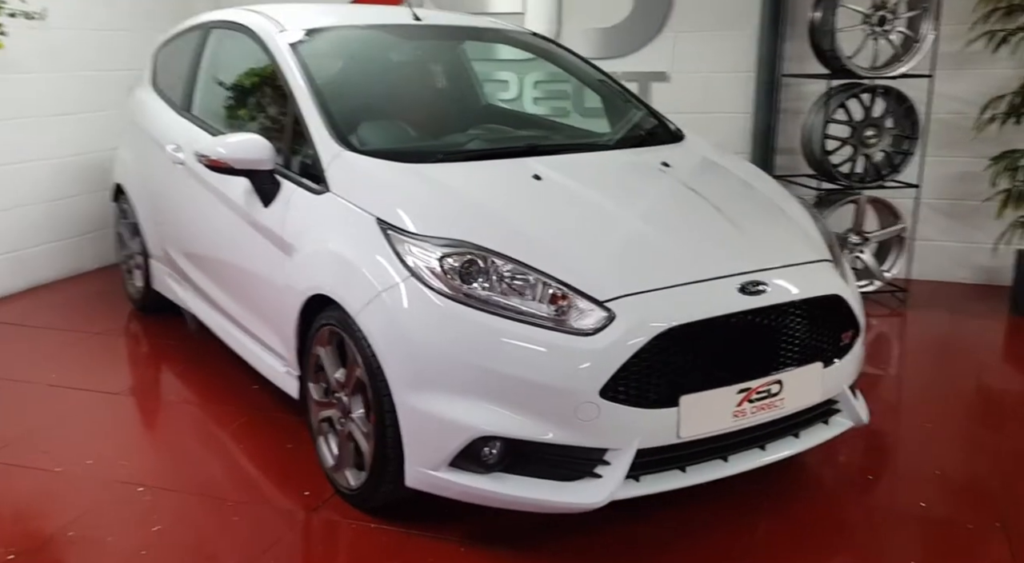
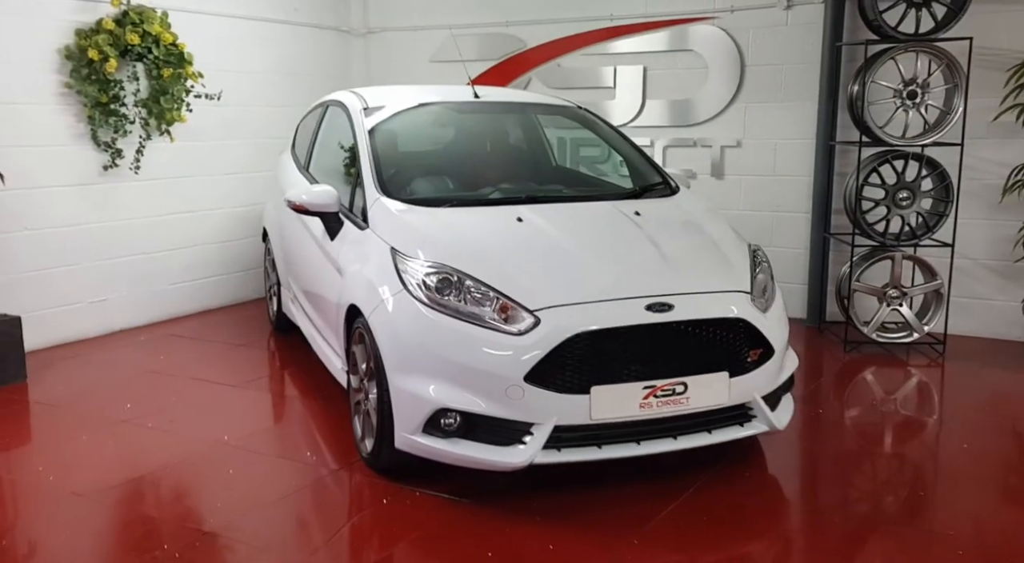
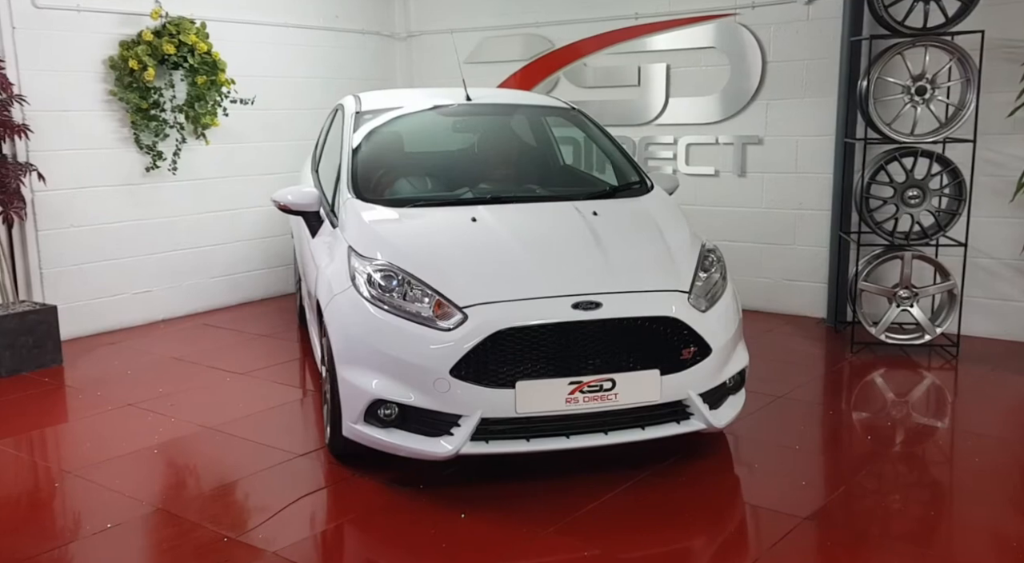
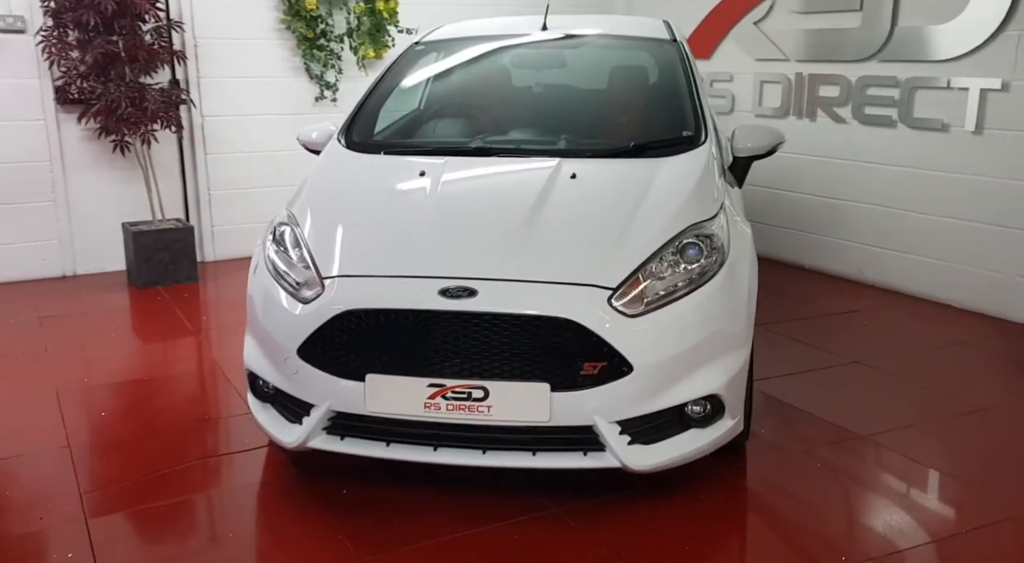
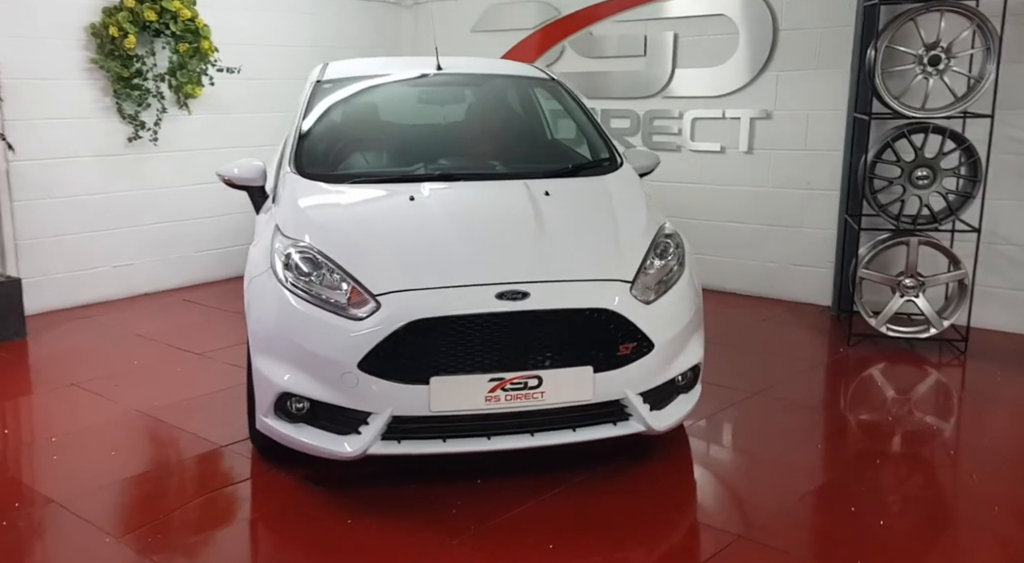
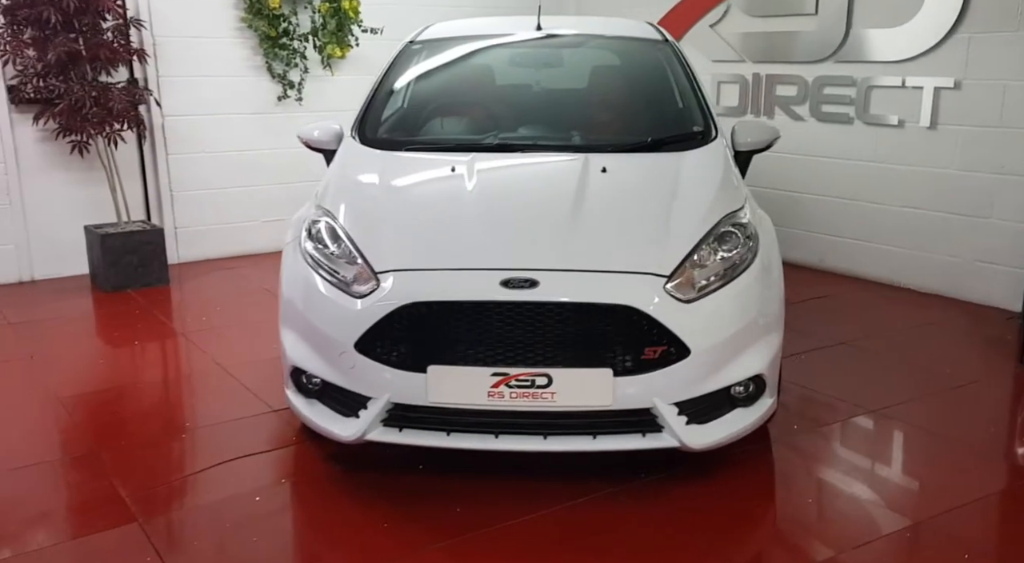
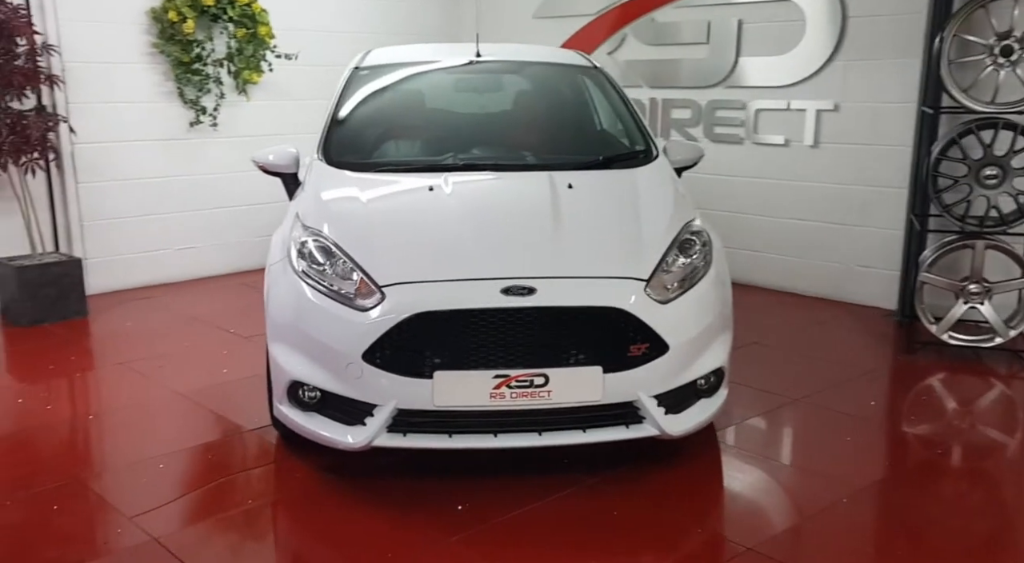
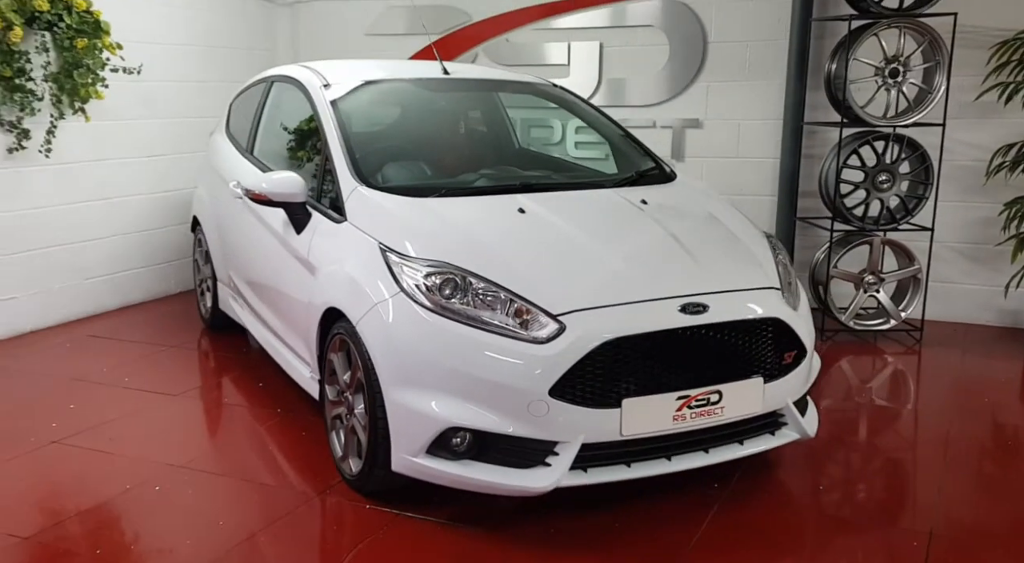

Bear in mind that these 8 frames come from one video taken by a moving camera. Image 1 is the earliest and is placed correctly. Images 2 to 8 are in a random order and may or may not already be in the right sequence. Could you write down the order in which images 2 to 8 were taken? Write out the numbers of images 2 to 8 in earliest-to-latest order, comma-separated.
8, 2, 3, 5, 7, 6, 4
